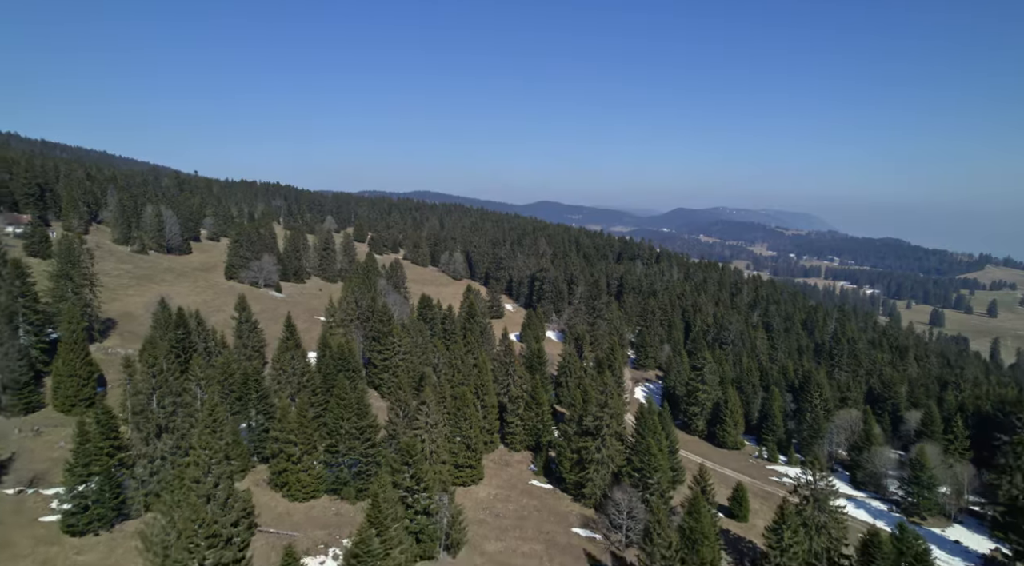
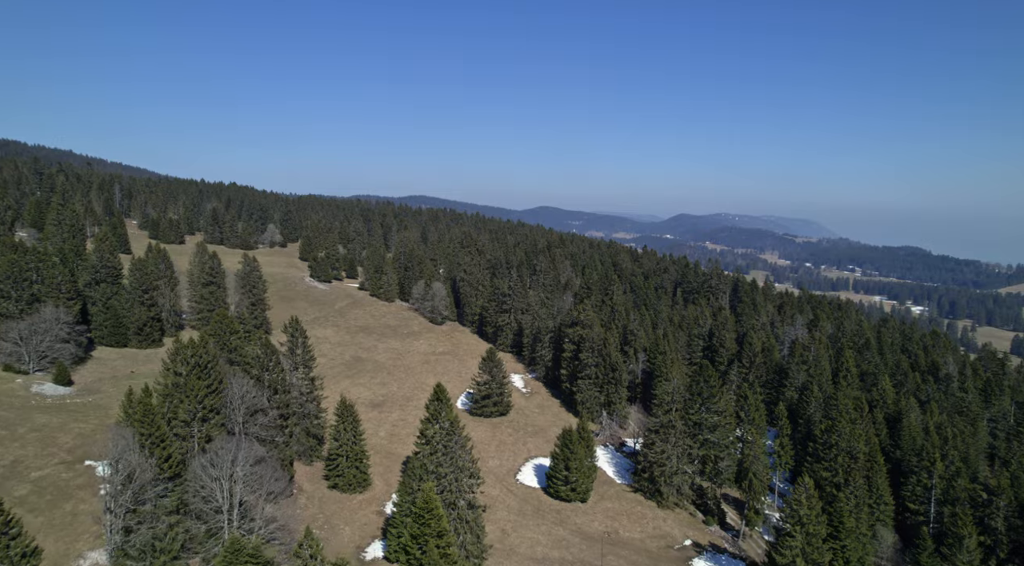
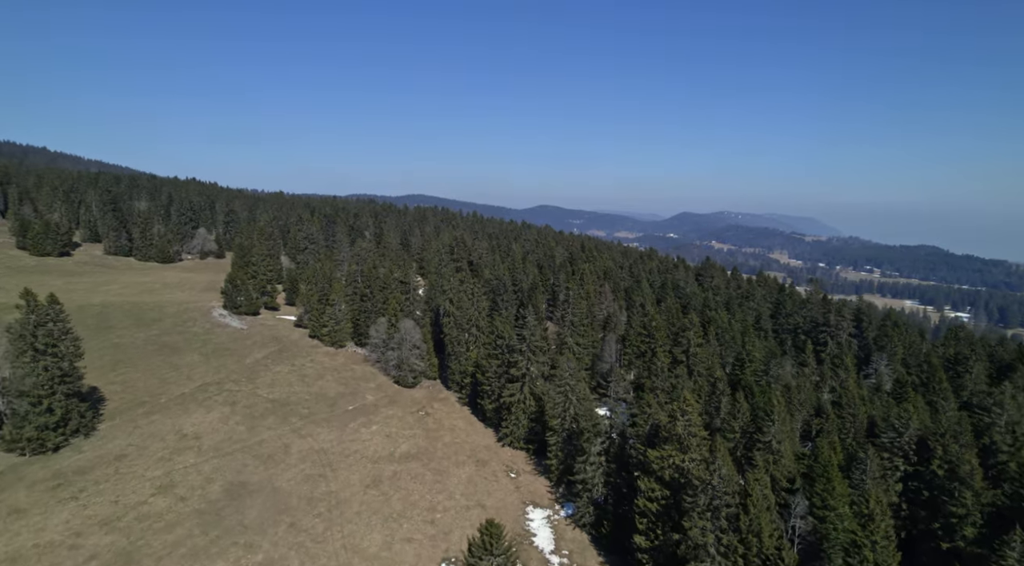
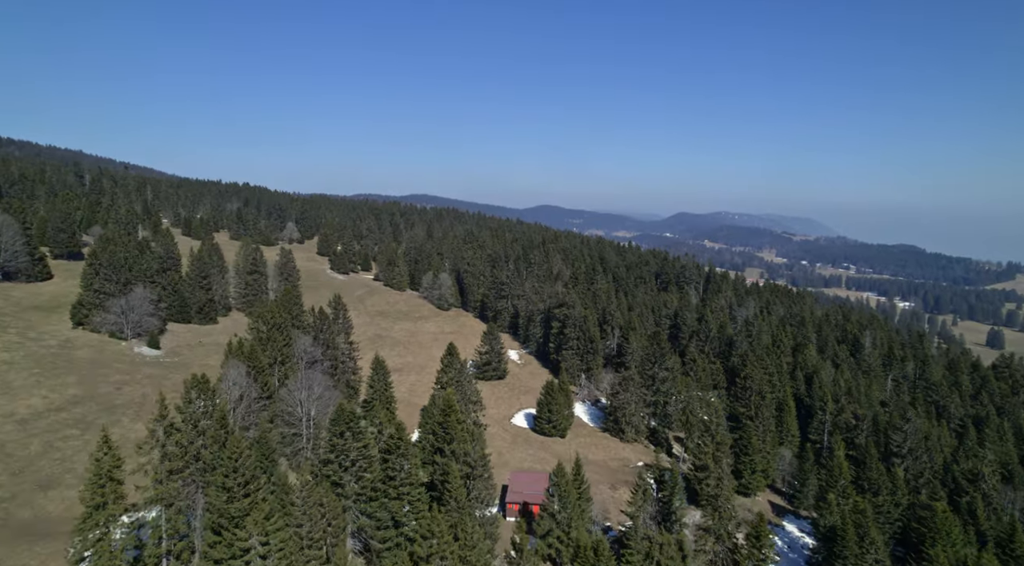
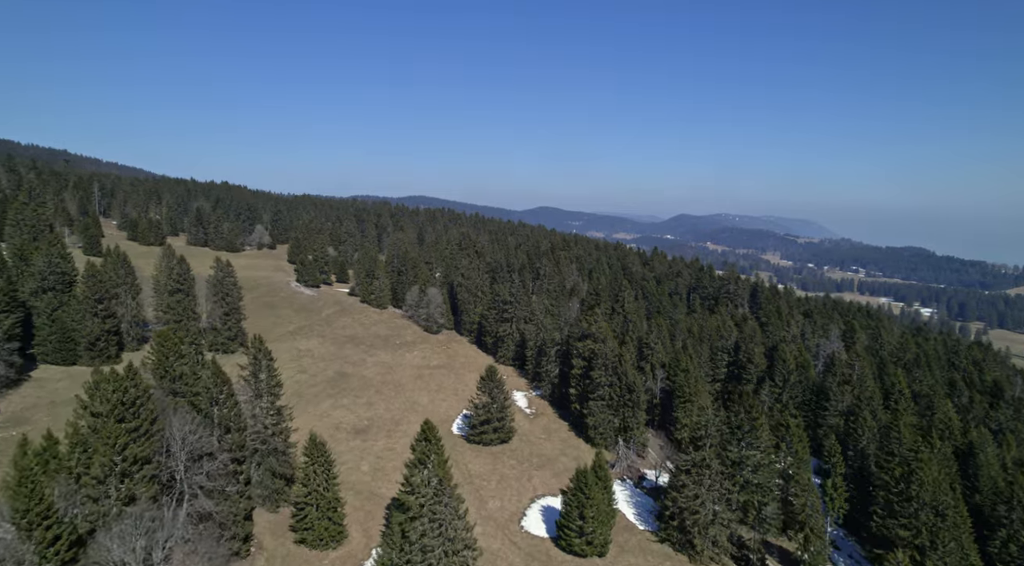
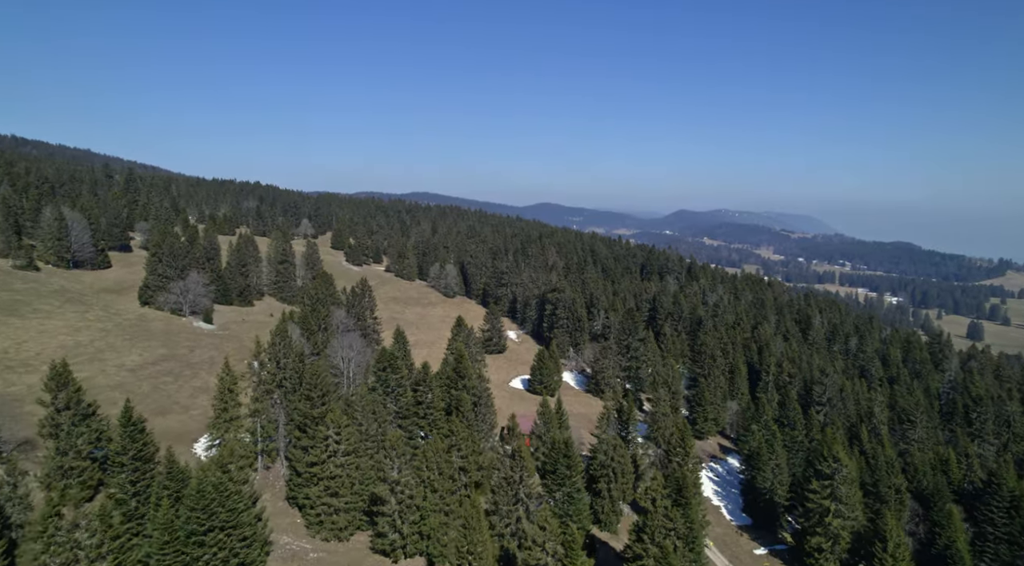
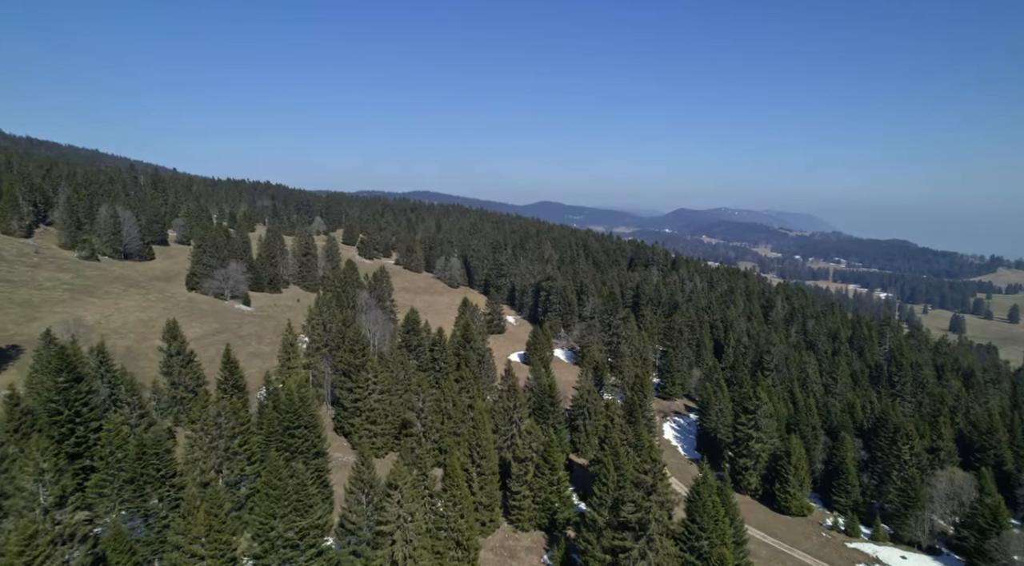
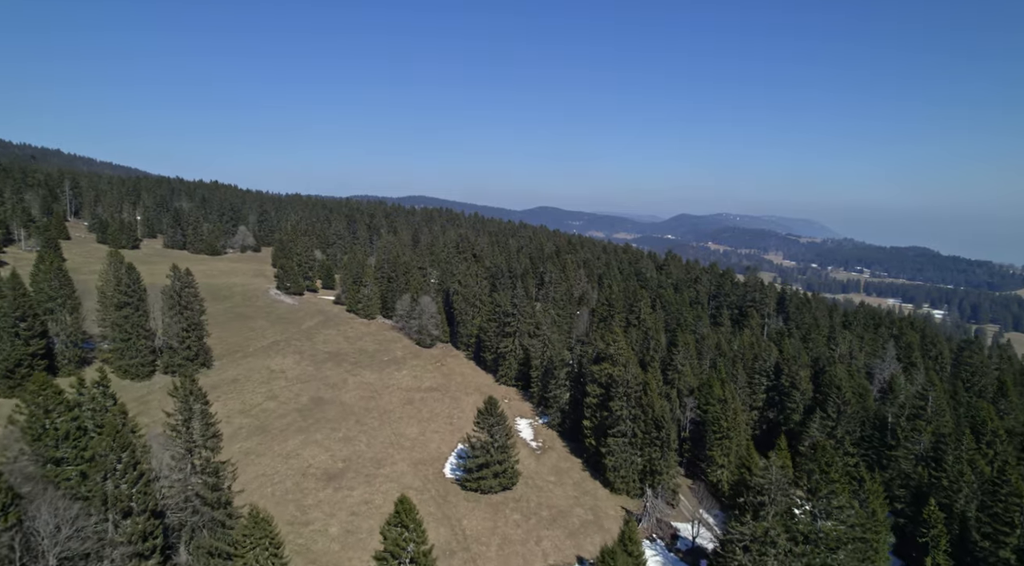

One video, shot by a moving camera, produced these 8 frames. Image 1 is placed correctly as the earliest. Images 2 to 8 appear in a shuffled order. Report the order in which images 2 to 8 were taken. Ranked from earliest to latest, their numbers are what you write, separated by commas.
7, 6, 4, 2, 5, 8, 3
